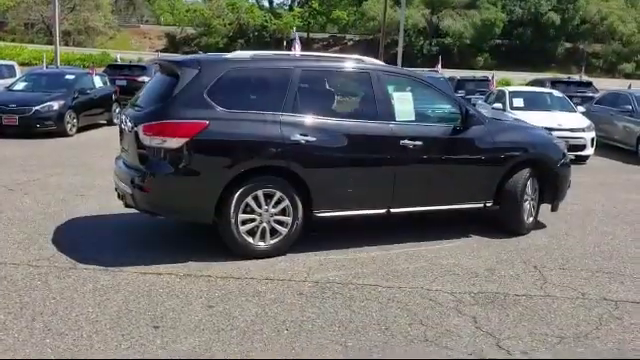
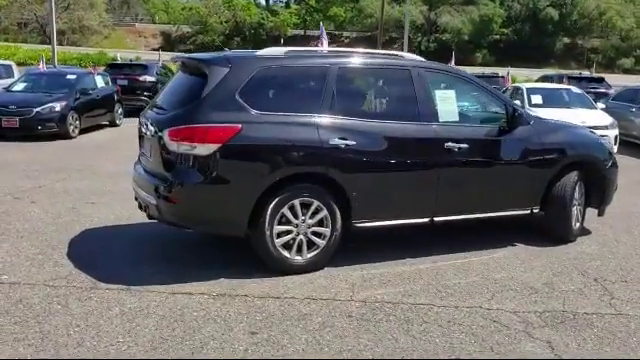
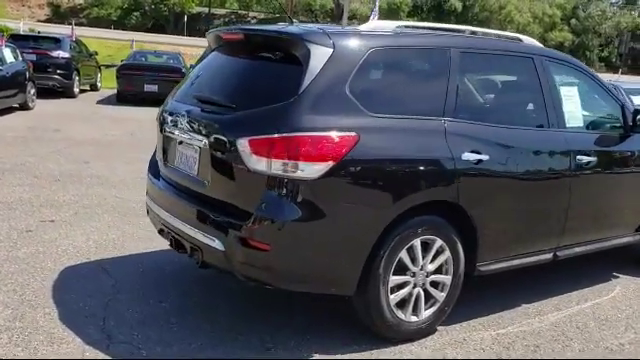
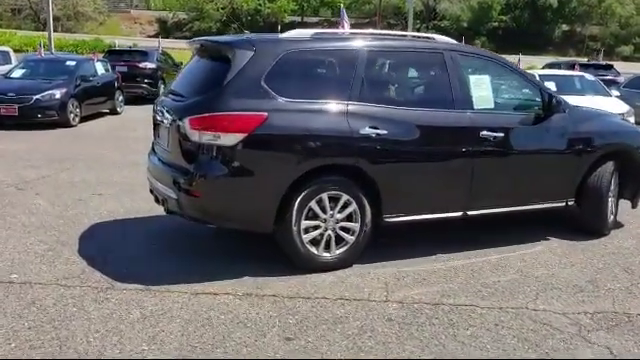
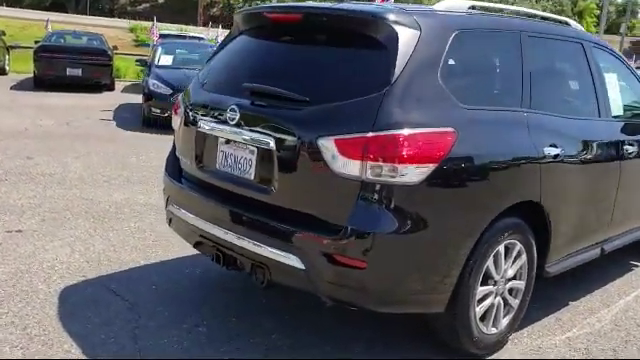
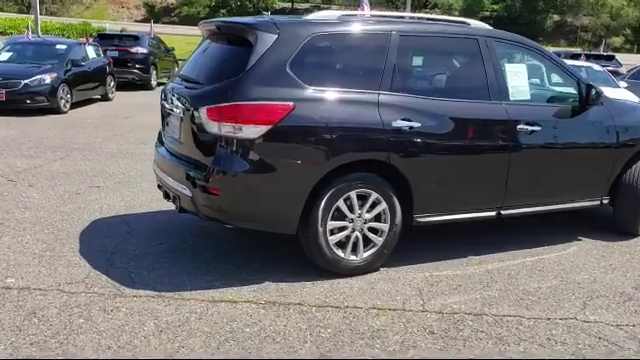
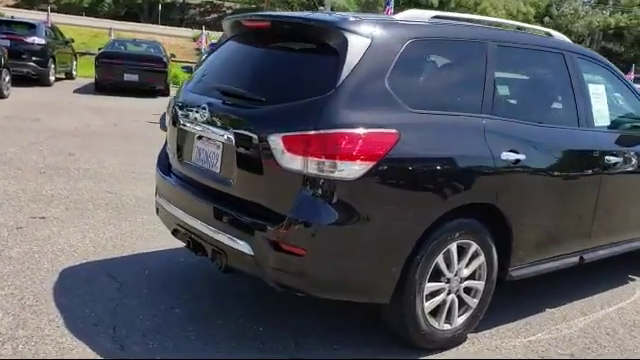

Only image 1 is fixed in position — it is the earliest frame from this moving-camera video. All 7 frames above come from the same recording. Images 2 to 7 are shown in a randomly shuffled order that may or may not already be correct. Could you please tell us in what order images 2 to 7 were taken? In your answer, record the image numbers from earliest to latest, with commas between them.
2, 4, 6, 3, 7, 5
